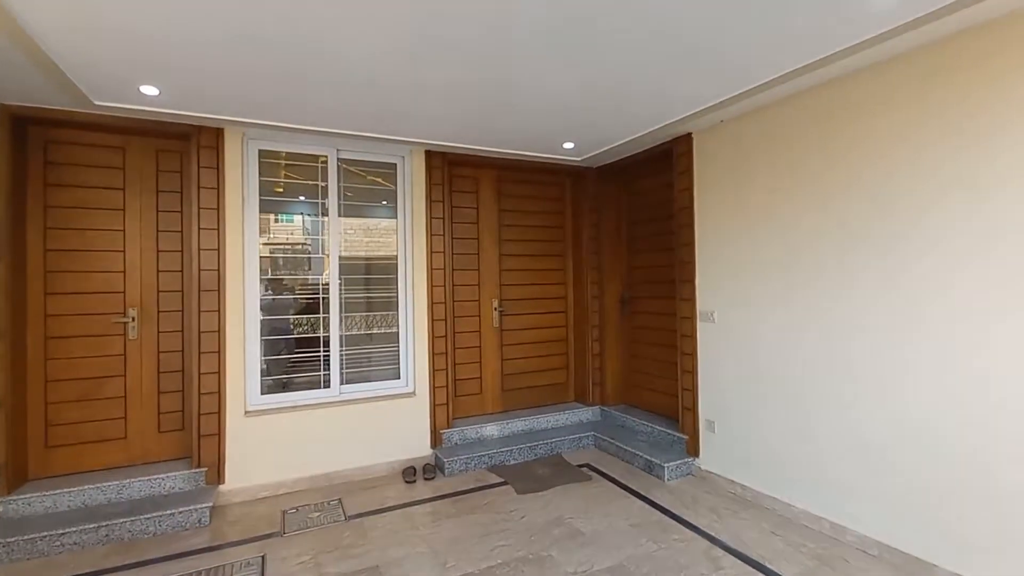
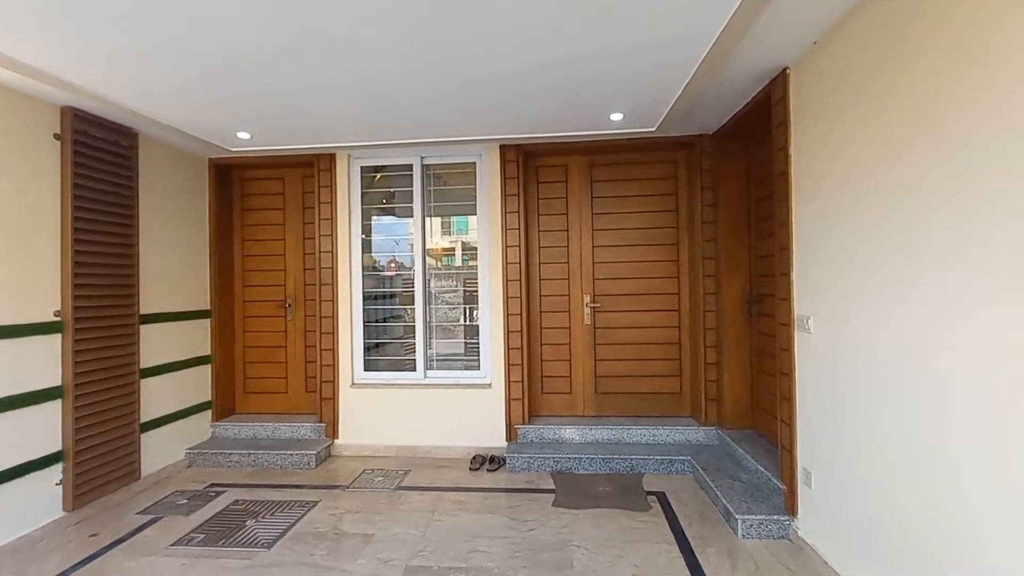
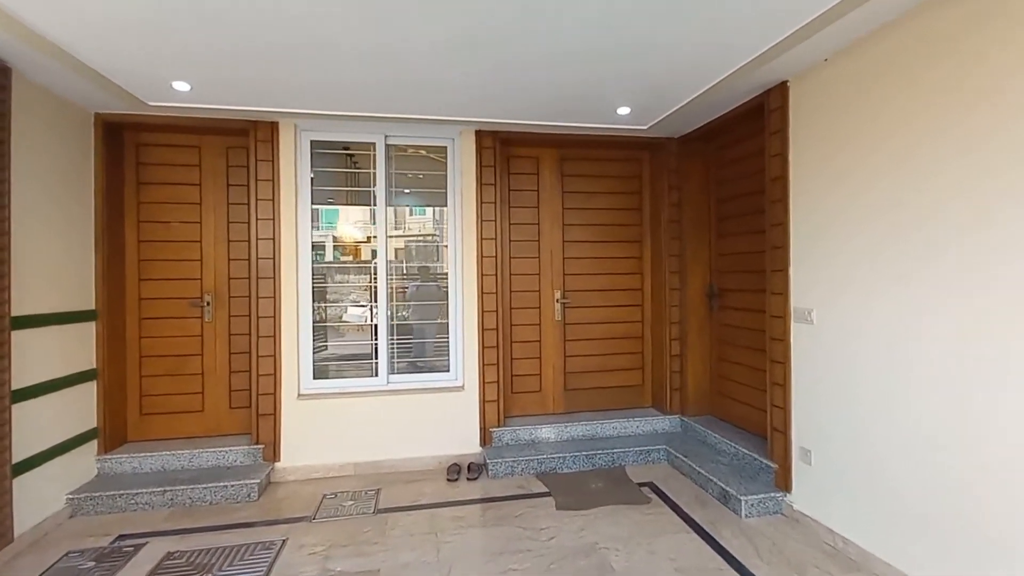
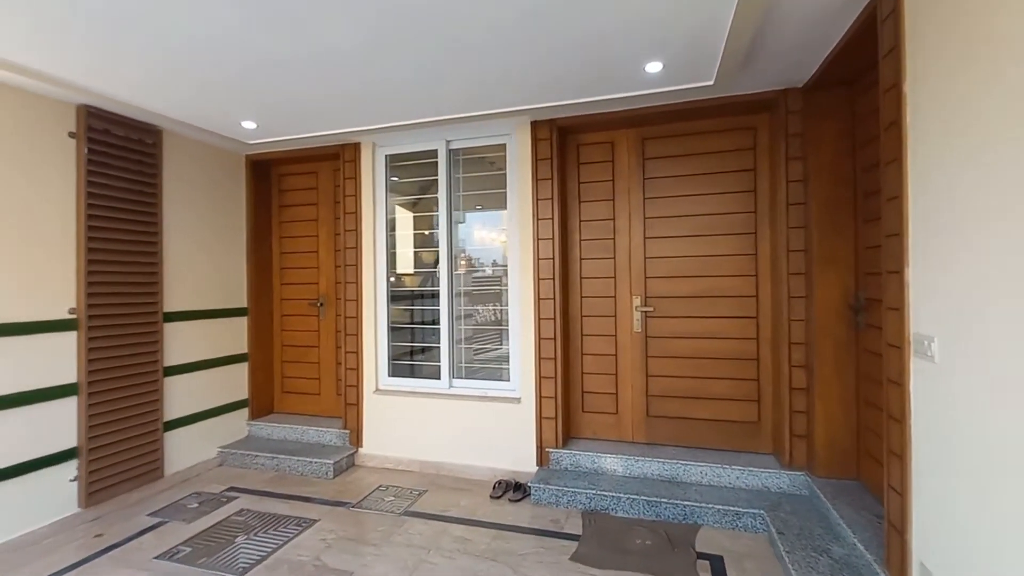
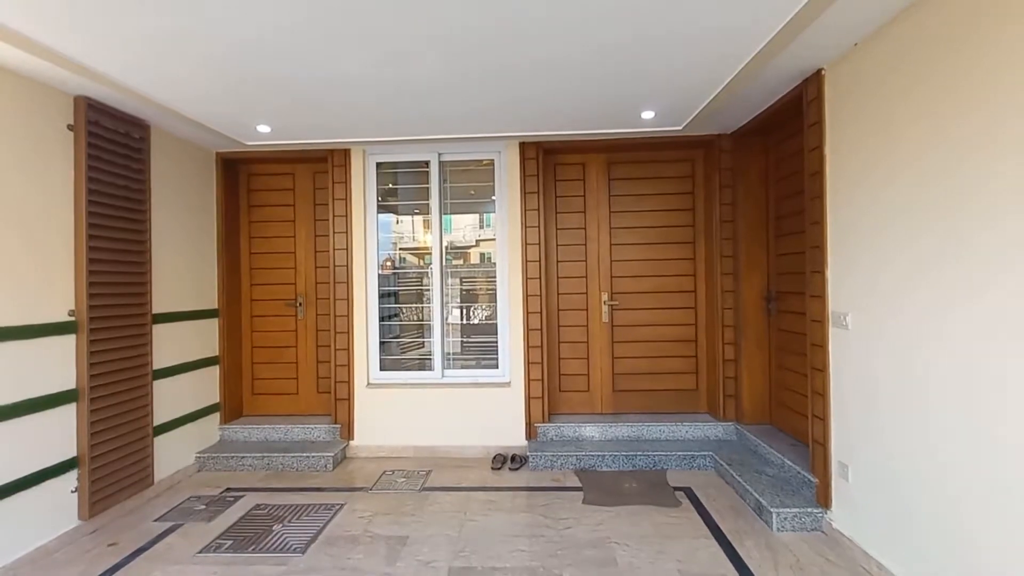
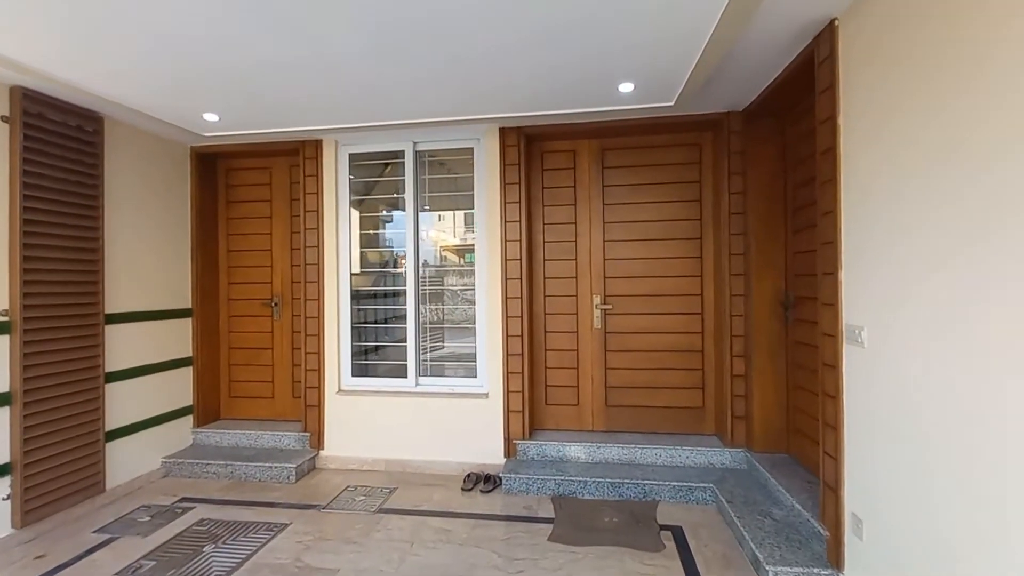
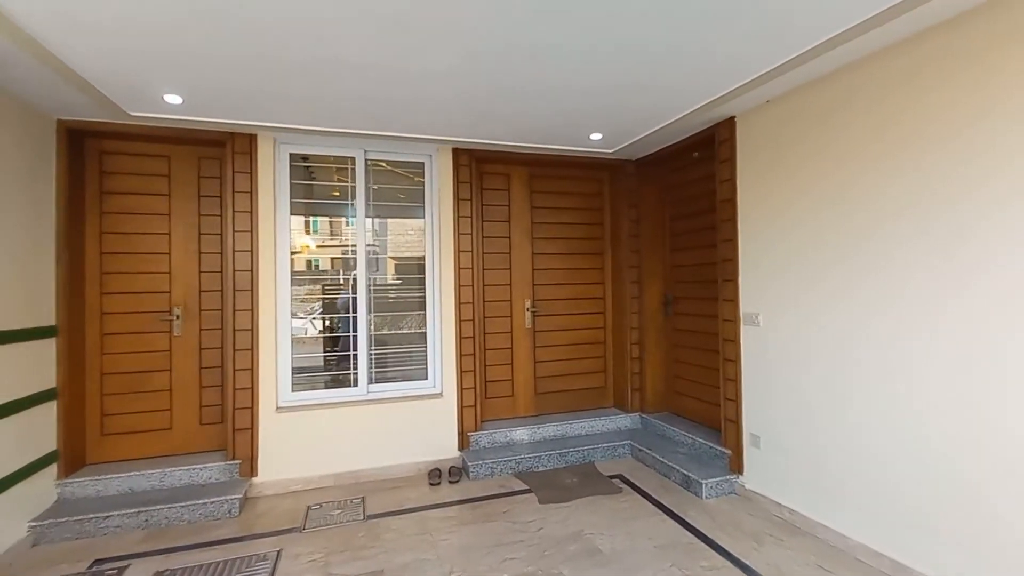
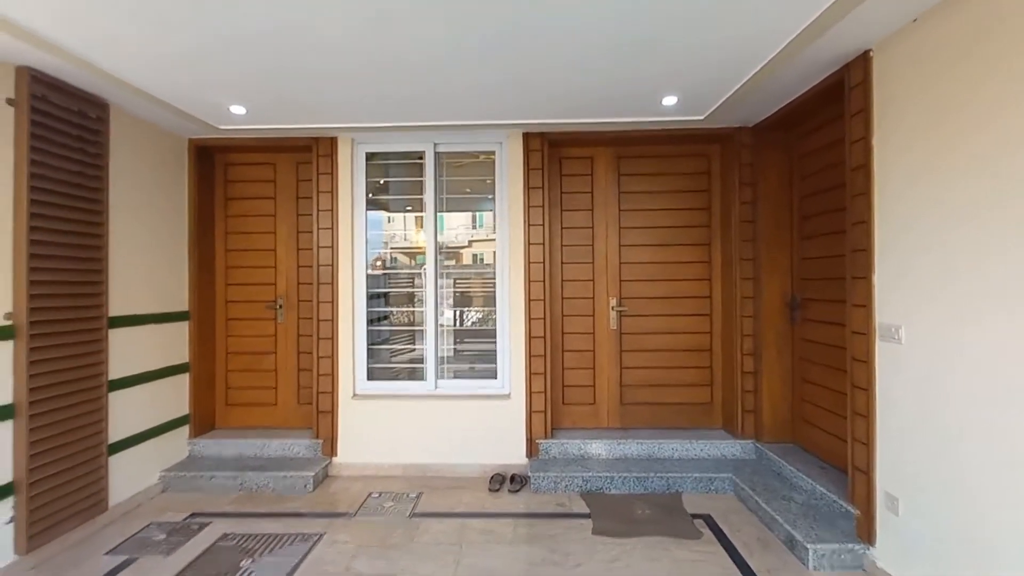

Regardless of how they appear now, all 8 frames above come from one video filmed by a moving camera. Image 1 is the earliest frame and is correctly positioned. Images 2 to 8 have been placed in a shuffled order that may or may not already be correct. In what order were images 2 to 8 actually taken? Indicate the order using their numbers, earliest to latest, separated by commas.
7, 3, 8, 5, 2, 6, 4
